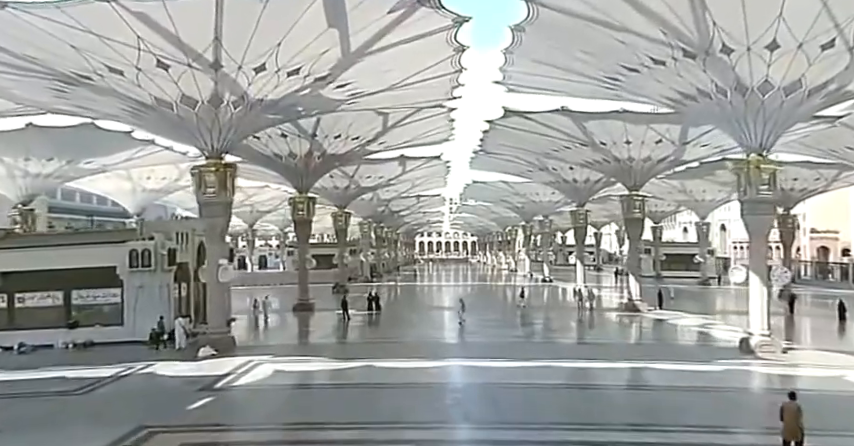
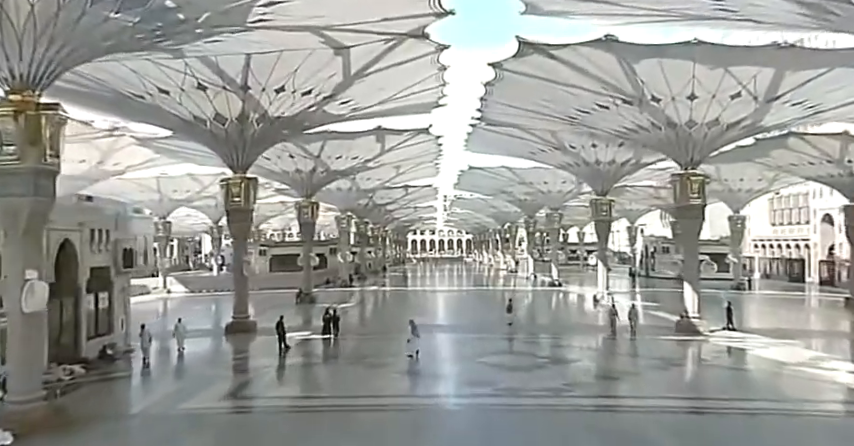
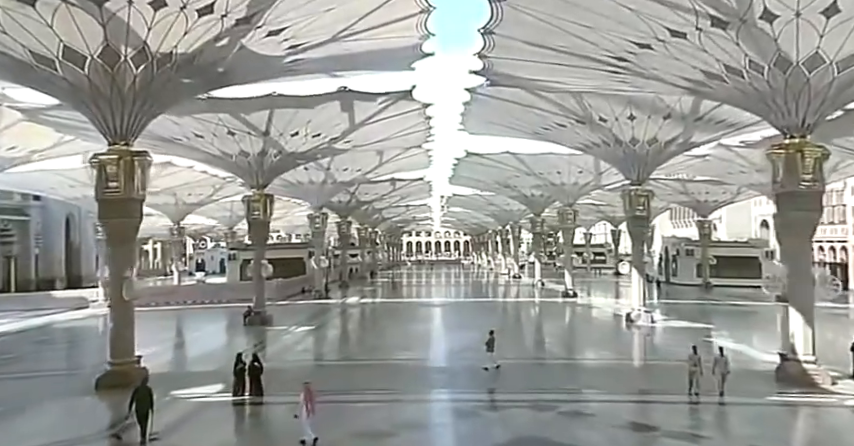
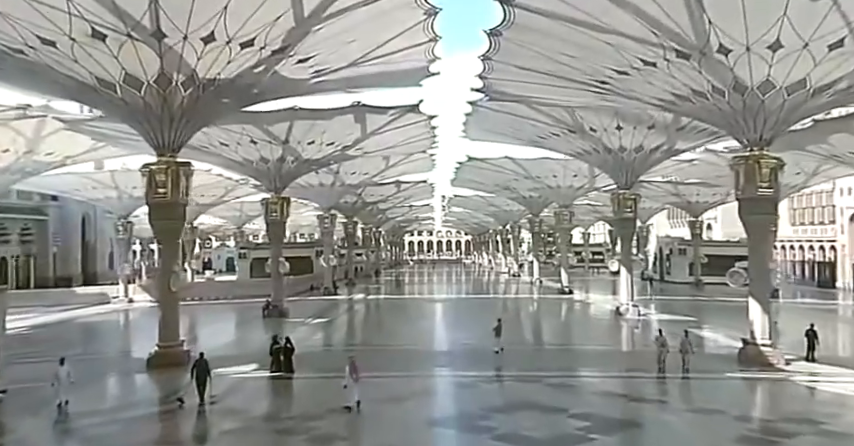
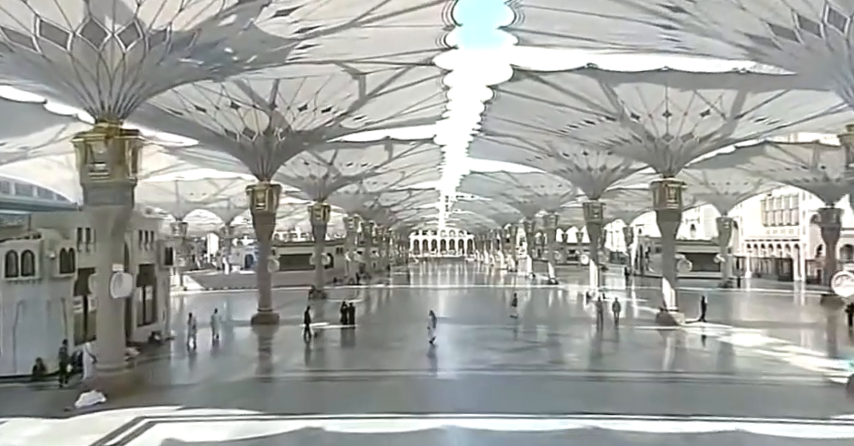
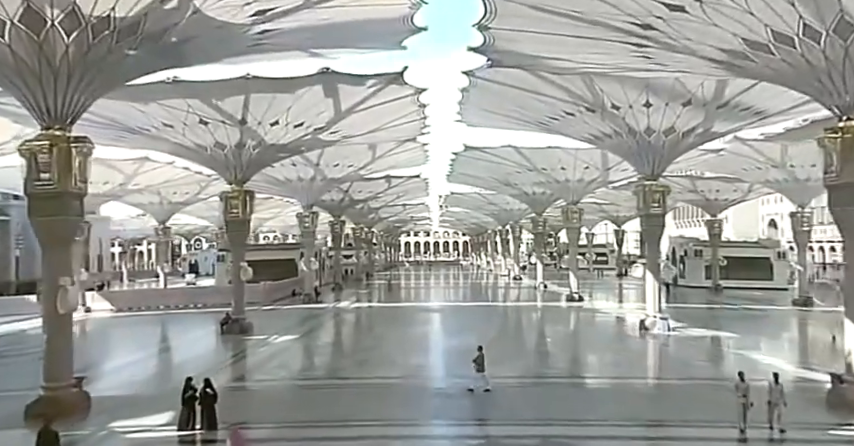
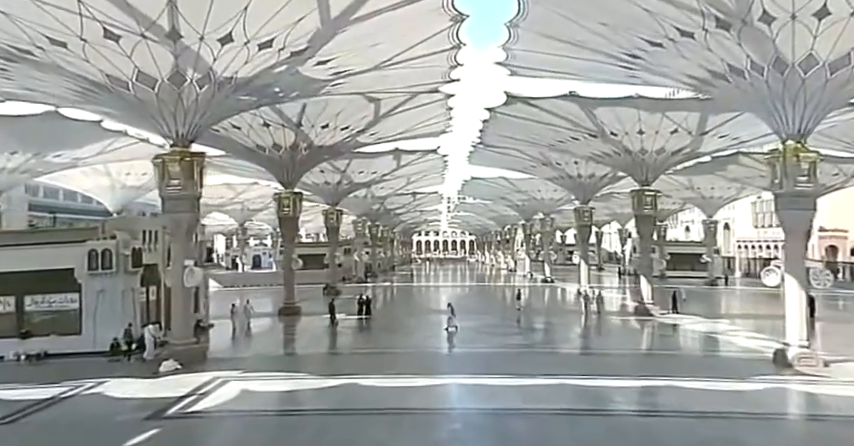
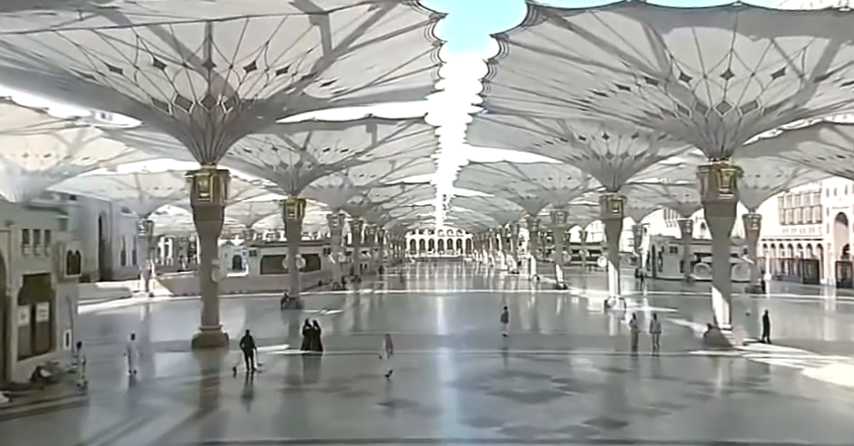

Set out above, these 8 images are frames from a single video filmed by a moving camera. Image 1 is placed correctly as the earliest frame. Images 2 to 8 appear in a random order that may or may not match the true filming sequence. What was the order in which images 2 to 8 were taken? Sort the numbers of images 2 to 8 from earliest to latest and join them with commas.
7, 5, 2, 8, 4, 3, 6
